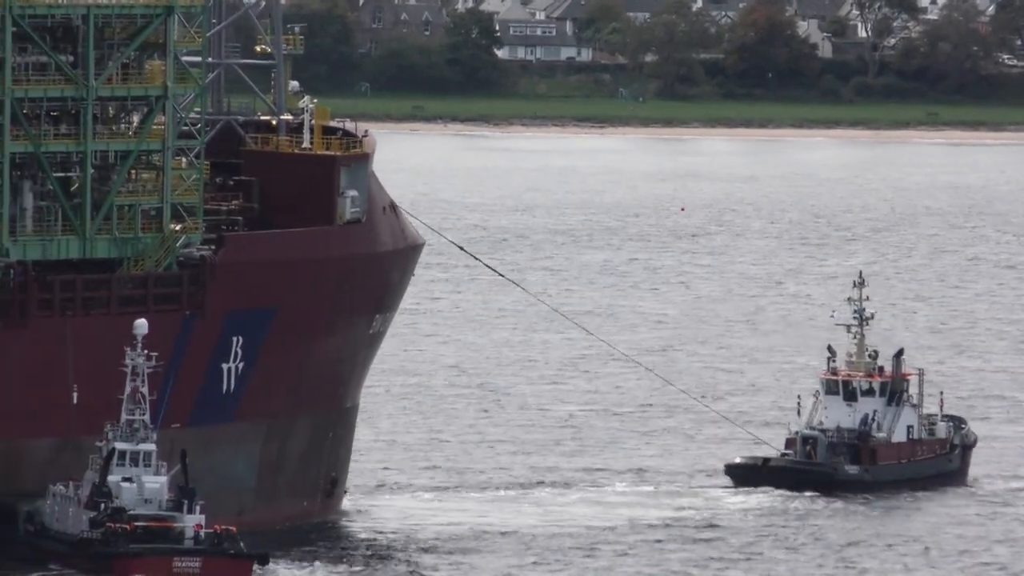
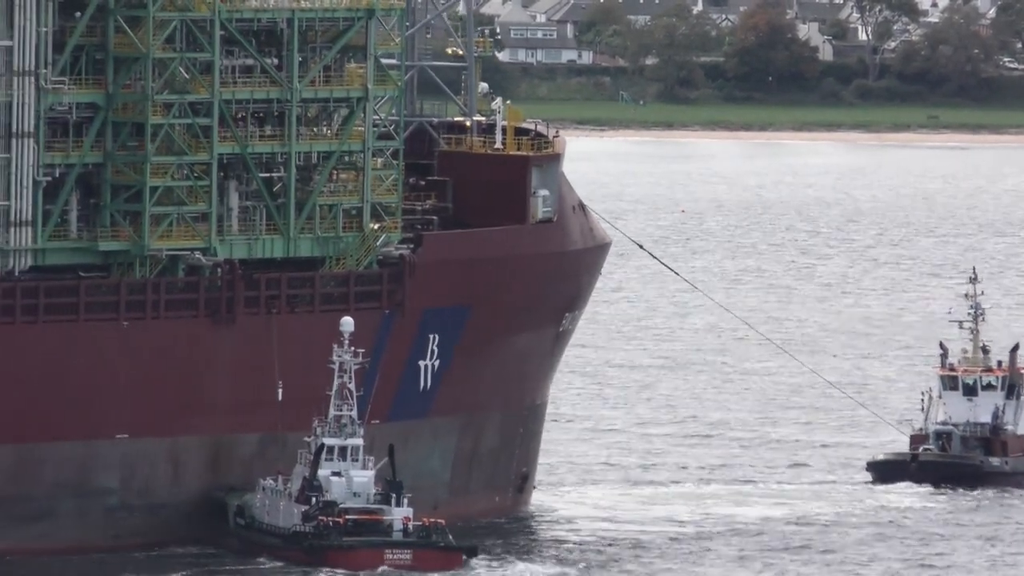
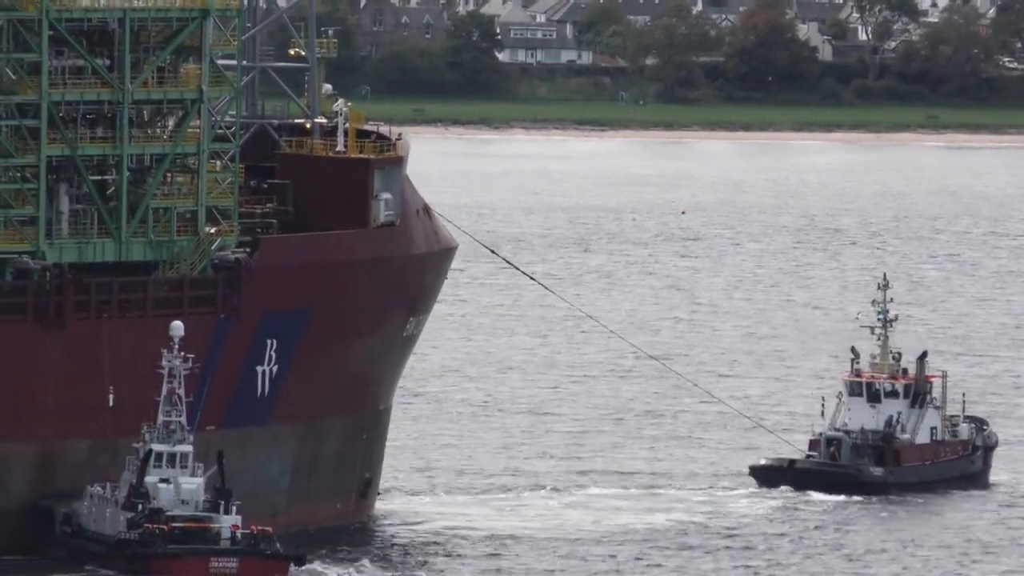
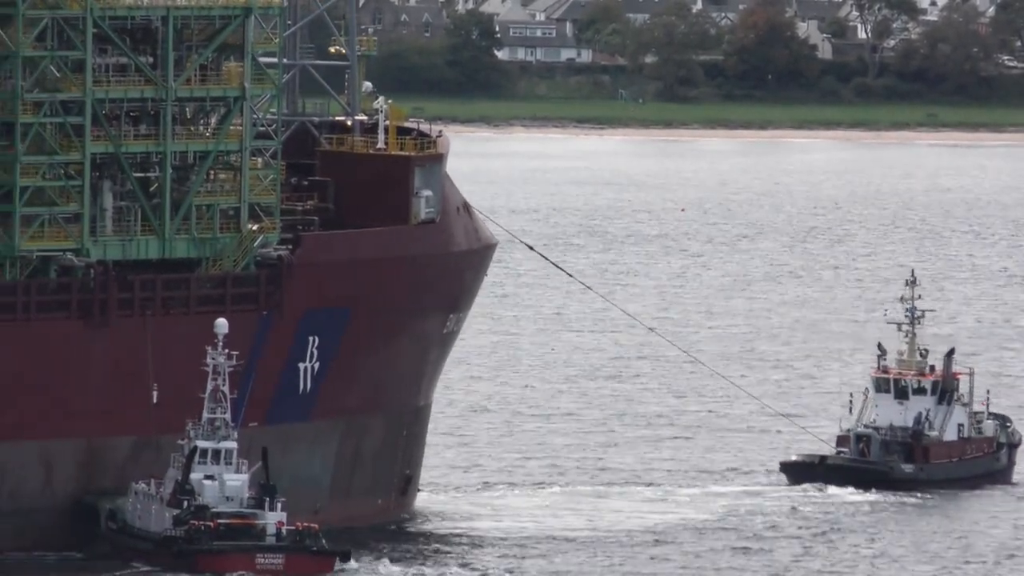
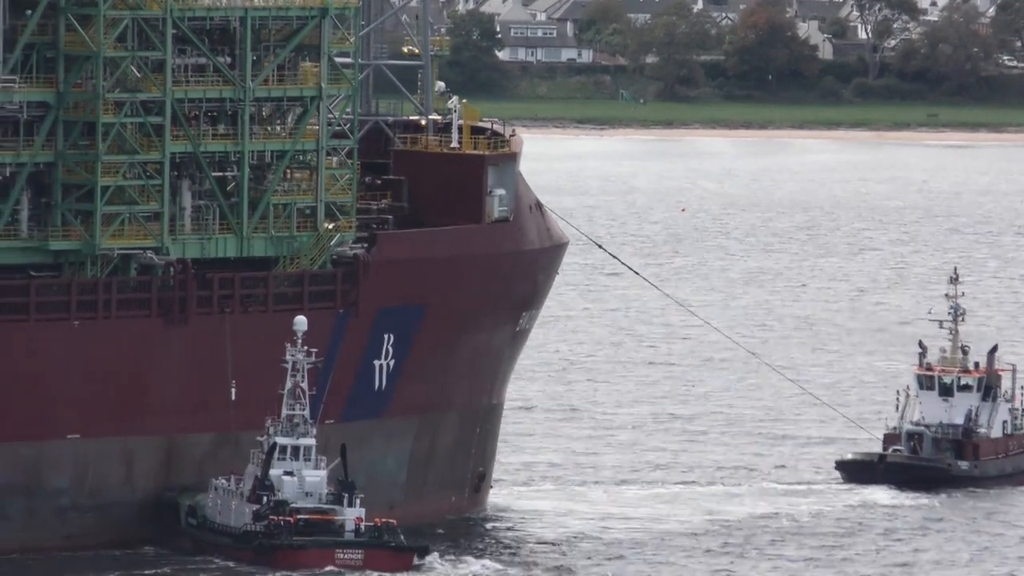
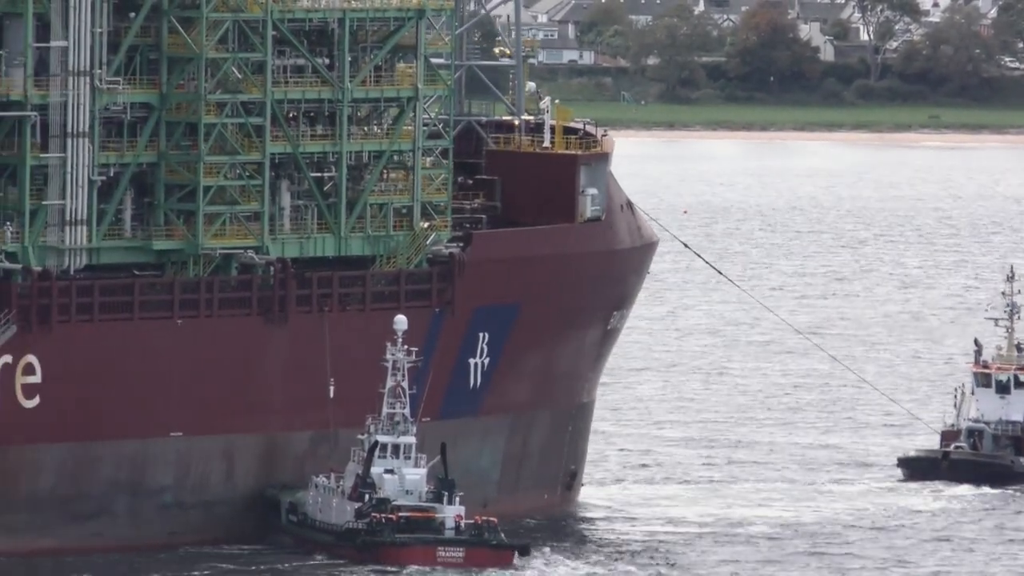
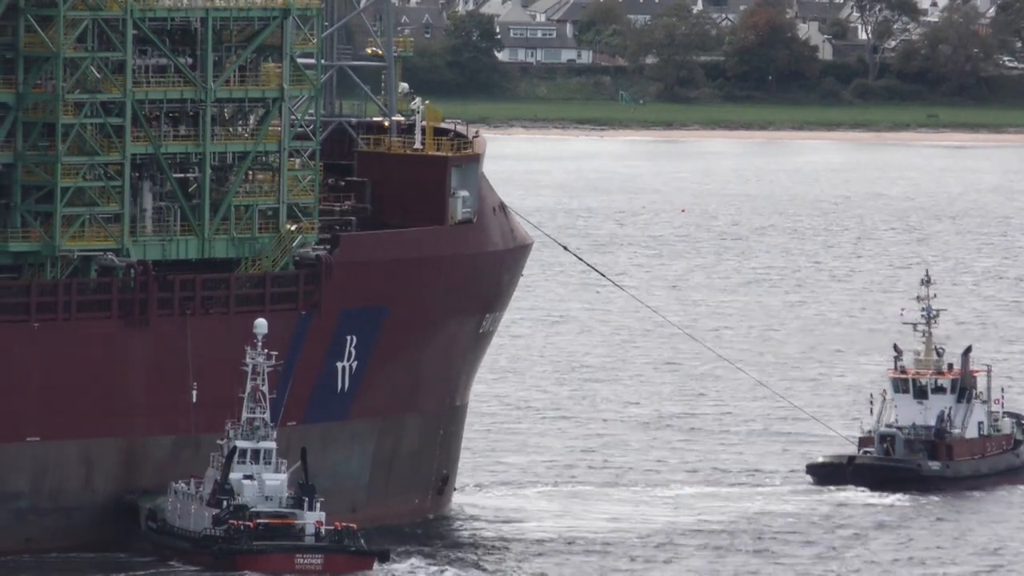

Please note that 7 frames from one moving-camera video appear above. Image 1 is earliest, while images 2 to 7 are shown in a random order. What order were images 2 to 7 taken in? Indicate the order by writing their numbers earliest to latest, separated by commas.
3, 4, 7, 5, 2, 6
